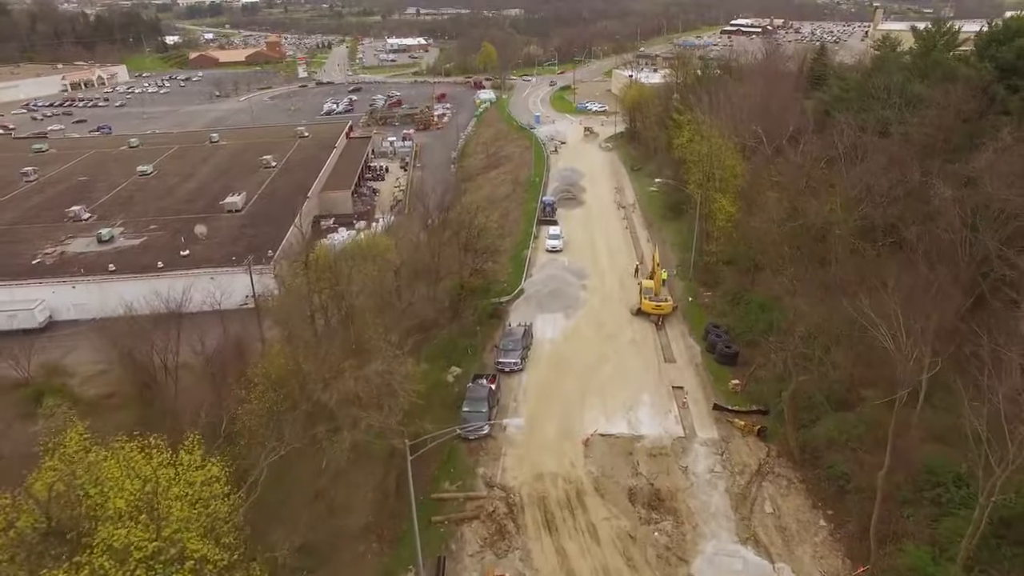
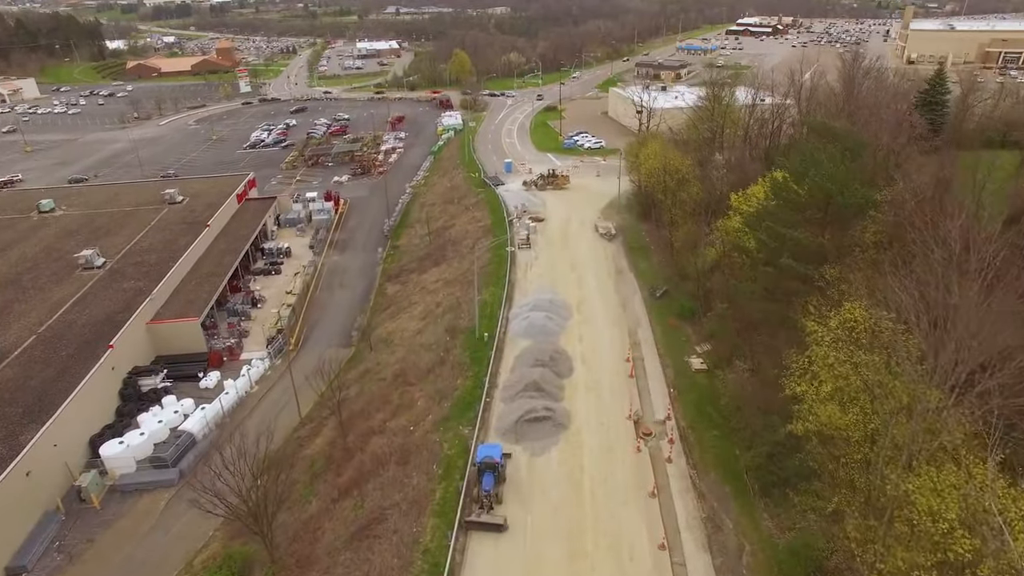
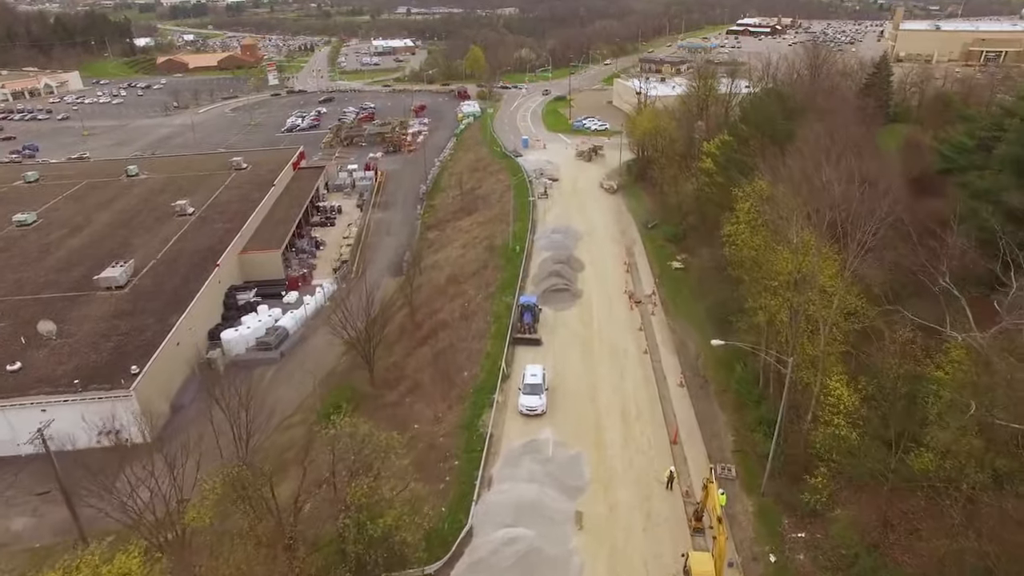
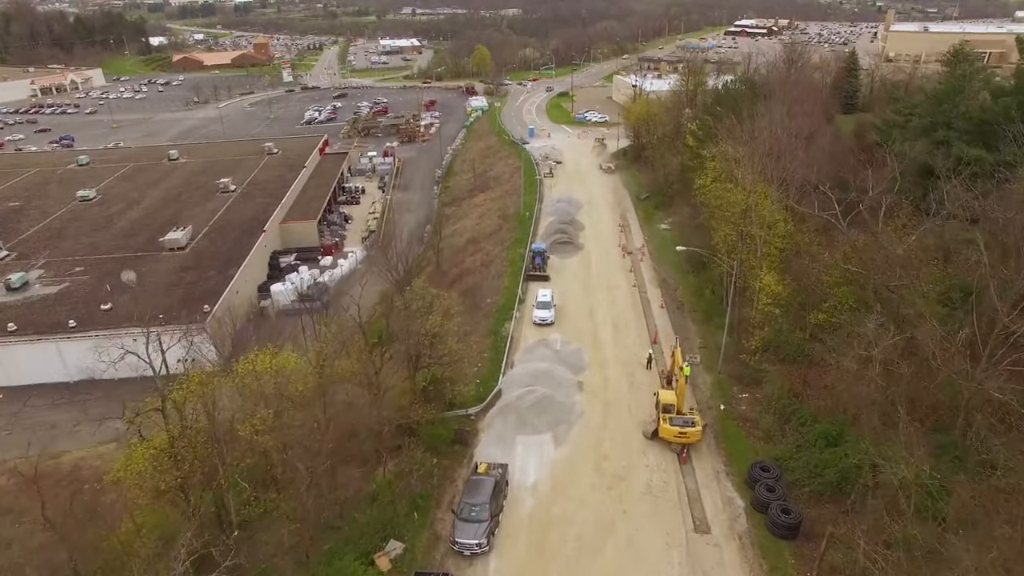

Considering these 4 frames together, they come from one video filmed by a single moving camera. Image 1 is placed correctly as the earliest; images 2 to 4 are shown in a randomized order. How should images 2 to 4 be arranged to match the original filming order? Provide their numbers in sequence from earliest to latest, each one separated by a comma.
4, 3, 2
